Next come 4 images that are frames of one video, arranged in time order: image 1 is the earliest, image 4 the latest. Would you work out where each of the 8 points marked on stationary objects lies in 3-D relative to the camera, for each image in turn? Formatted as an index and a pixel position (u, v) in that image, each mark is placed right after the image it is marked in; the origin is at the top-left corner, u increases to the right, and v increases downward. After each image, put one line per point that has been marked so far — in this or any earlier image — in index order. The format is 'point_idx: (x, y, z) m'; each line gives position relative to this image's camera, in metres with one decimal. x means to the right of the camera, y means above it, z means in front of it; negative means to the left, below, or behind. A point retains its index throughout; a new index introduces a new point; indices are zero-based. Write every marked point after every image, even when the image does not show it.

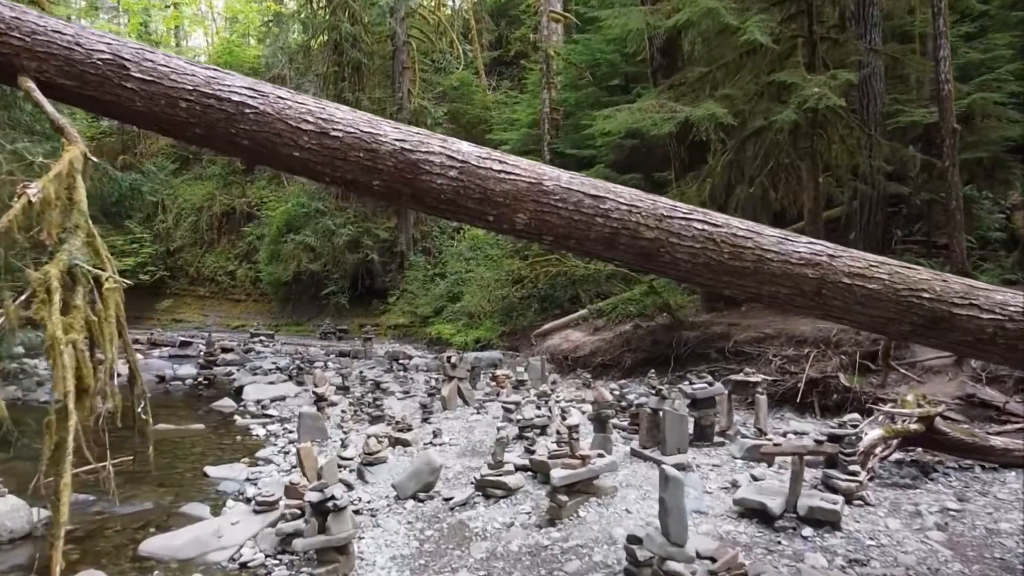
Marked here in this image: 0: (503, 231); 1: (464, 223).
0: (0.0, +0.2, +2.7) m
1: (-0.2, +0.3, +2.8) m
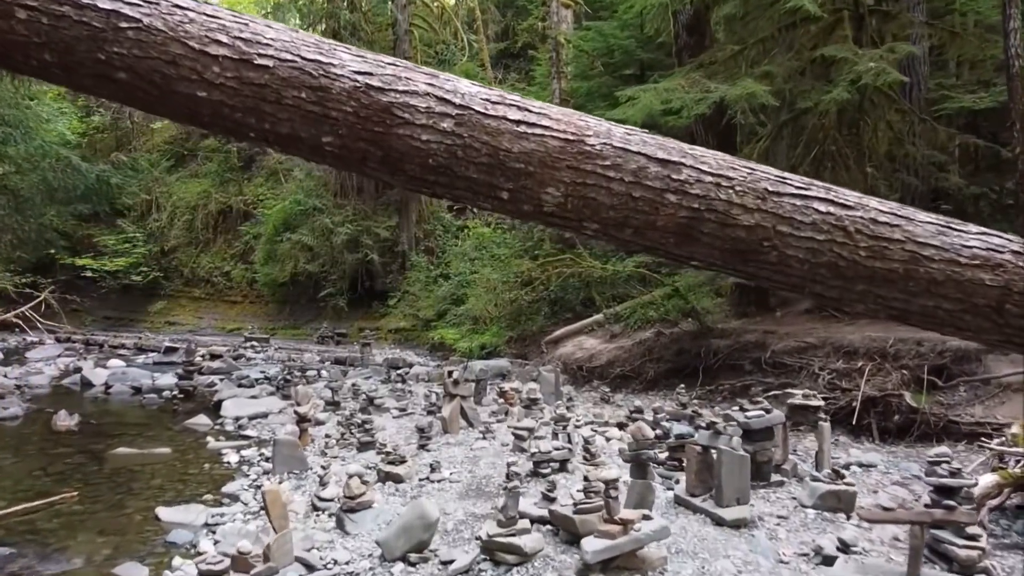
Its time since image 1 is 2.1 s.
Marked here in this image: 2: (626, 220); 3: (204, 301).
0: (0.0, +0.2, +1.8) m
1: (-0.1, +0.2, +1.8) m
2: (+0.3, +0.2, +1.8) m
3: (-7.6, -0.3, +16.8) m
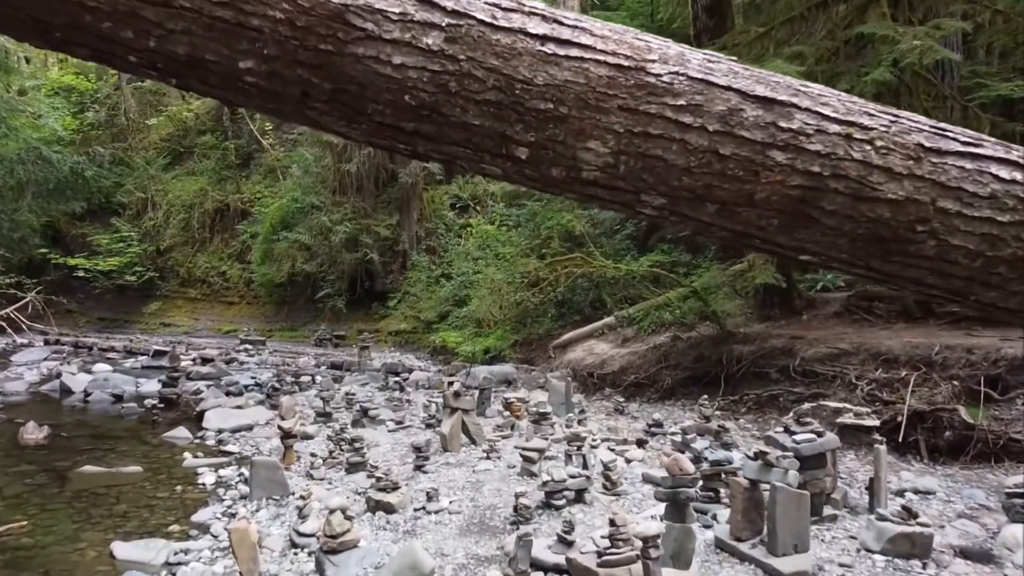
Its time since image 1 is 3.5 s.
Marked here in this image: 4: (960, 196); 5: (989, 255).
0: (+0.1, +0.2, +1.2) m
1: (-0.1, +0.2, +1.2) m
2: (+0.3, +0.2, +1.2) m
3: (-7.5, -0.3, +16.3) m
4: (+0.8, +0.2, +1.2) m
5: (+0.8, +0.1, +1.2) m
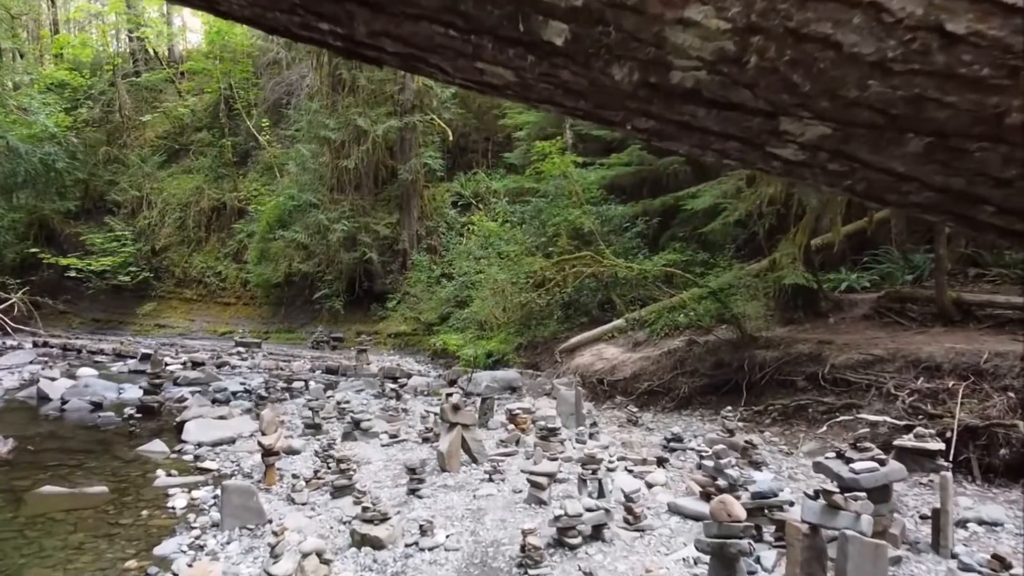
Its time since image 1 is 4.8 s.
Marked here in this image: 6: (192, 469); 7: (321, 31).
0: (+0.1, +0.2, +0.6) m
1: (-0.1, +0.2, +0.7) m
2: (+0.4, +0.2, +0.6) m
3: (-7.4, -0.3, +15.7) m
4: (+0.8, +0.1, +0.6) m
5: (+0.9, +0.1, +0.6) m
6: (-2.7, -1.5, +5.7) m
7: (-0.2, +0.2, +0.6) m
